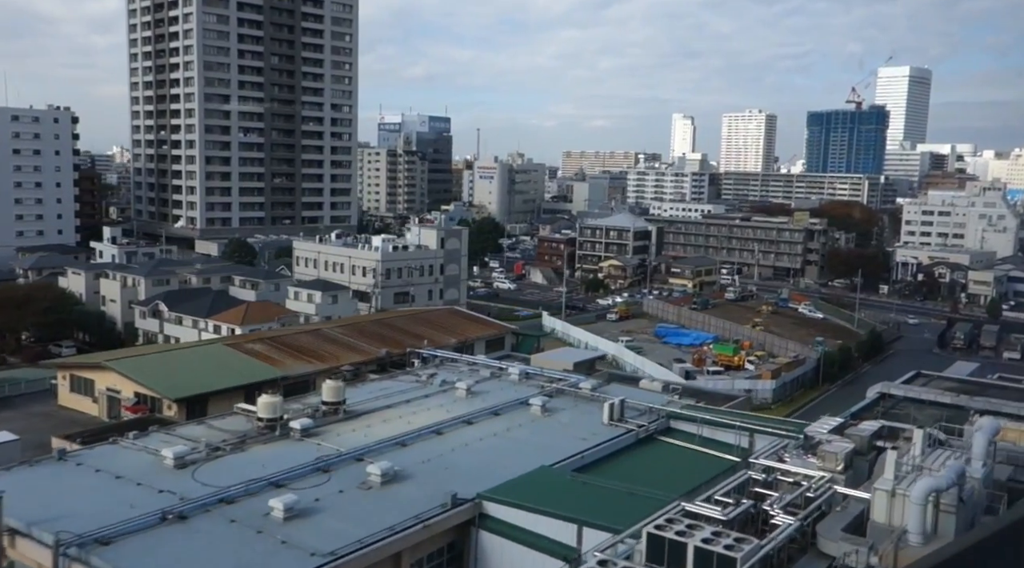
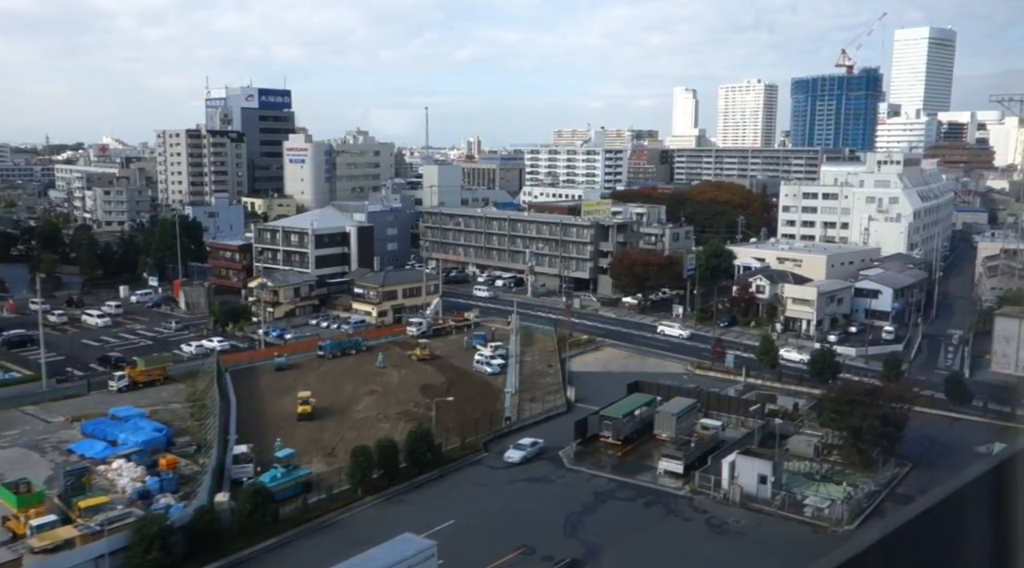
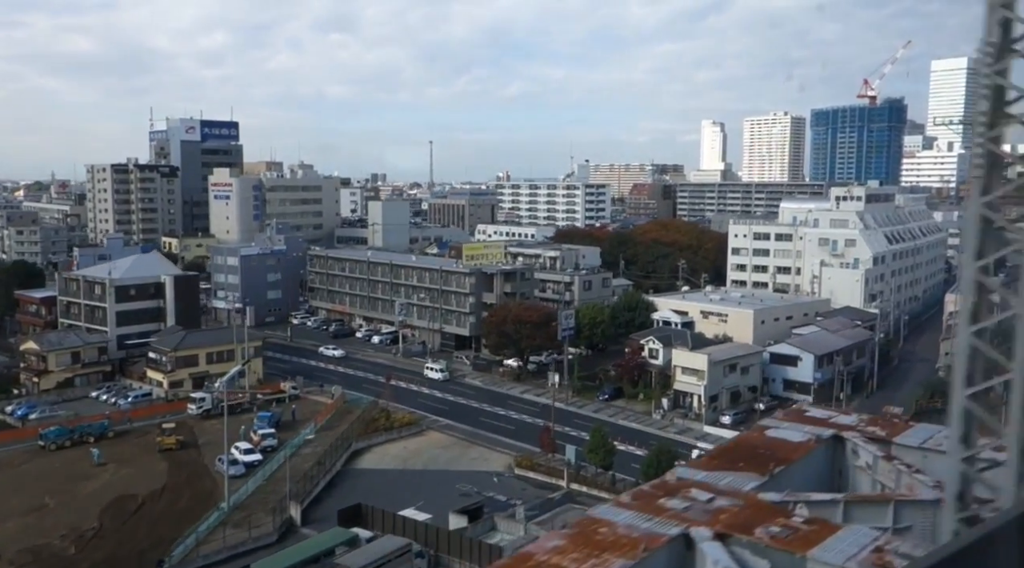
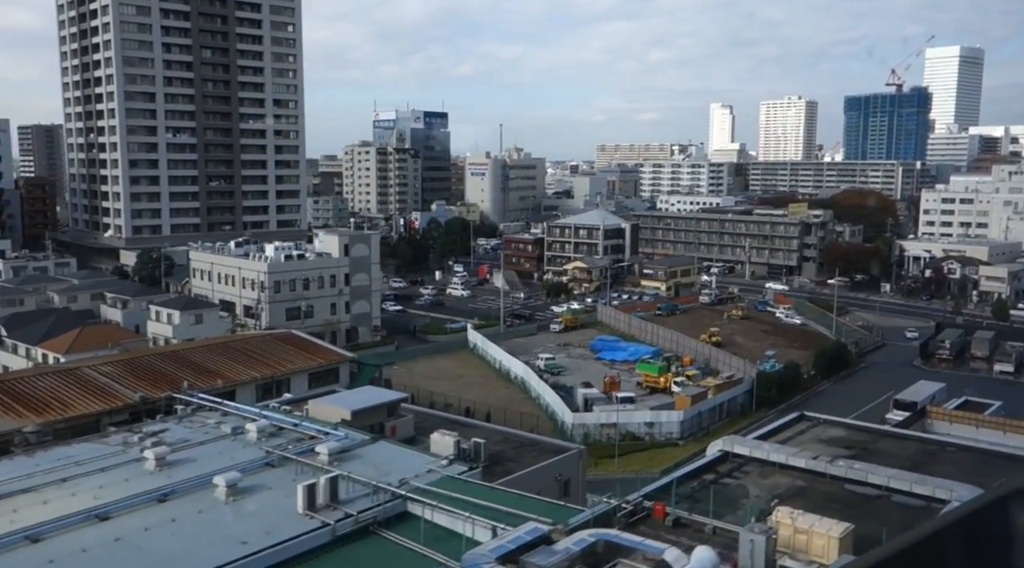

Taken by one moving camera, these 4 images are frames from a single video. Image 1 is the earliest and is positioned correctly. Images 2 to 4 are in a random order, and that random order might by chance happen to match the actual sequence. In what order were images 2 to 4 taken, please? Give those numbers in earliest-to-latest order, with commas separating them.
4, 2, 3
